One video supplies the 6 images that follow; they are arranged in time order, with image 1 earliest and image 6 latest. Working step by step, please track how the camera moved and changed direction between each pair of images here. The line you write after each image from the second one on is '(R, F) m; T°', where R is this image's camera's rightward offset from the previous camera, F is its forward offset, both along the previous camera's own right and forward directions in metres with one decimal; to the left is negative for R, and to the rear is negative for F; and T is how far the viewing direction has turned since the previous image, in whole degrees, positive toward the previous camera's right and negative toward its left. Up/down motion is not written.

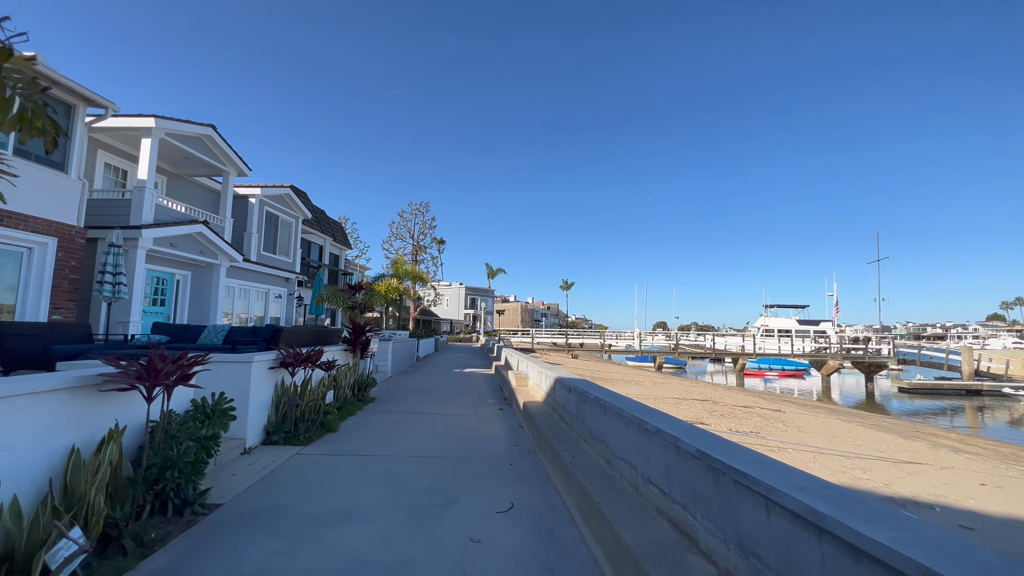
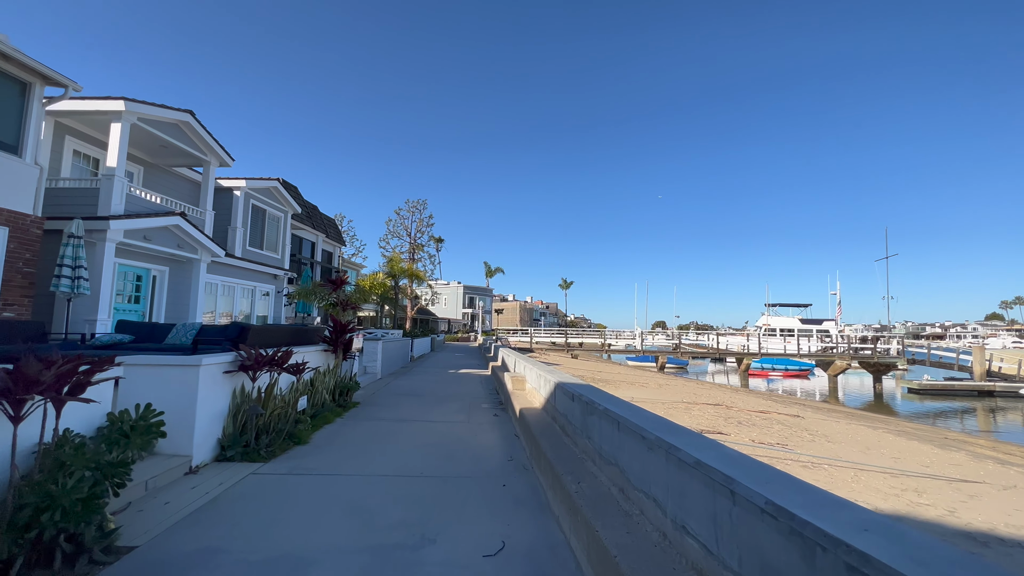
(+0.1, +0.9) m; 0°
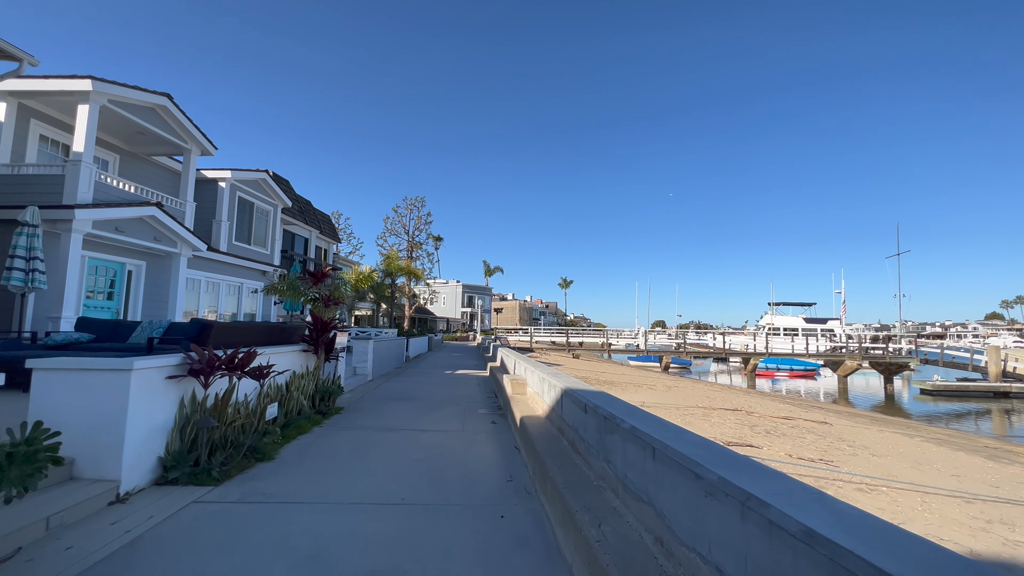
(0.0, +0.9) m; 0°
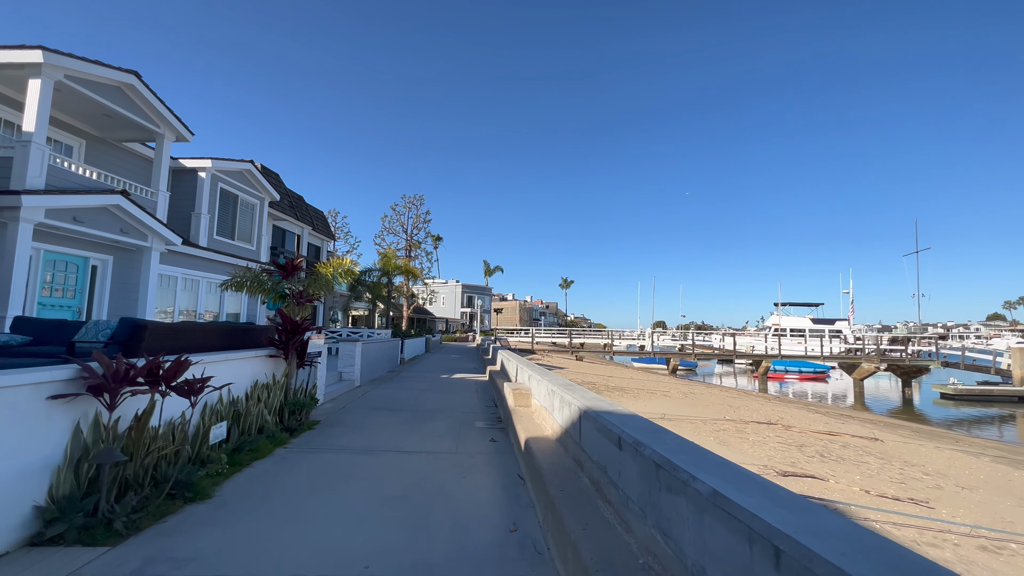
(0.0, +1.2) m; 0°
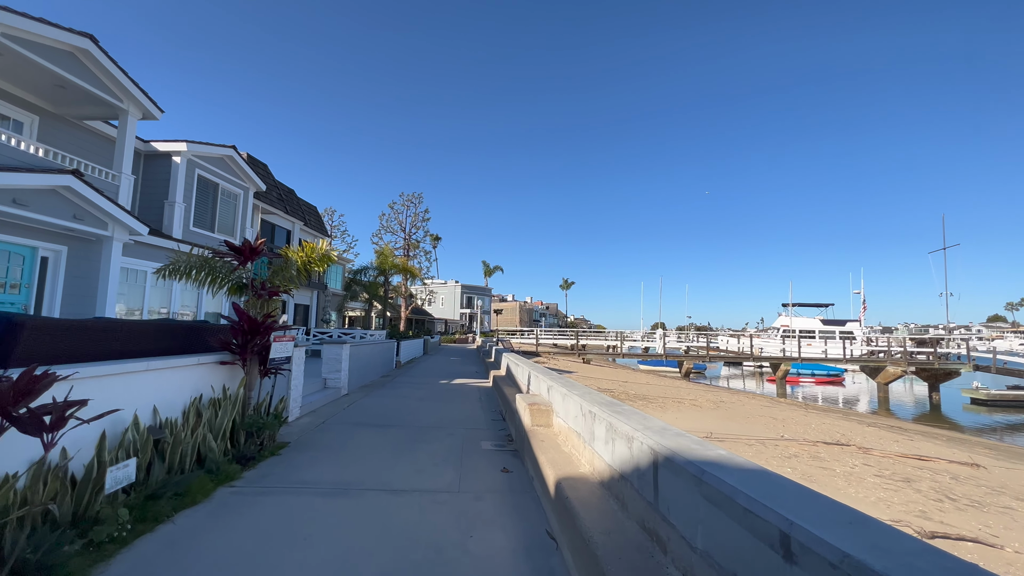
(-0.2, +1.5) m; 0°
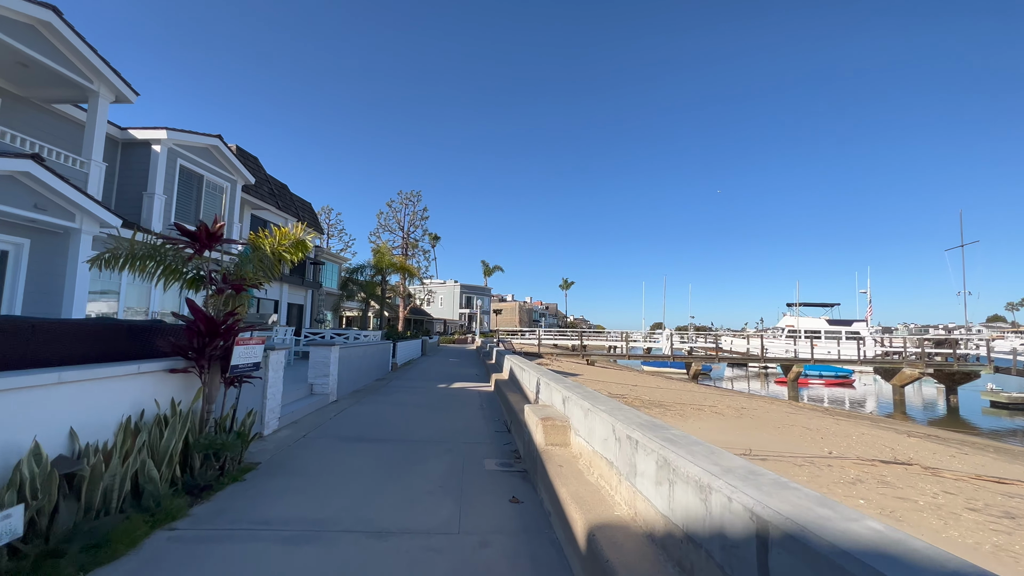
(-0.1, +1.0) m; 0°
